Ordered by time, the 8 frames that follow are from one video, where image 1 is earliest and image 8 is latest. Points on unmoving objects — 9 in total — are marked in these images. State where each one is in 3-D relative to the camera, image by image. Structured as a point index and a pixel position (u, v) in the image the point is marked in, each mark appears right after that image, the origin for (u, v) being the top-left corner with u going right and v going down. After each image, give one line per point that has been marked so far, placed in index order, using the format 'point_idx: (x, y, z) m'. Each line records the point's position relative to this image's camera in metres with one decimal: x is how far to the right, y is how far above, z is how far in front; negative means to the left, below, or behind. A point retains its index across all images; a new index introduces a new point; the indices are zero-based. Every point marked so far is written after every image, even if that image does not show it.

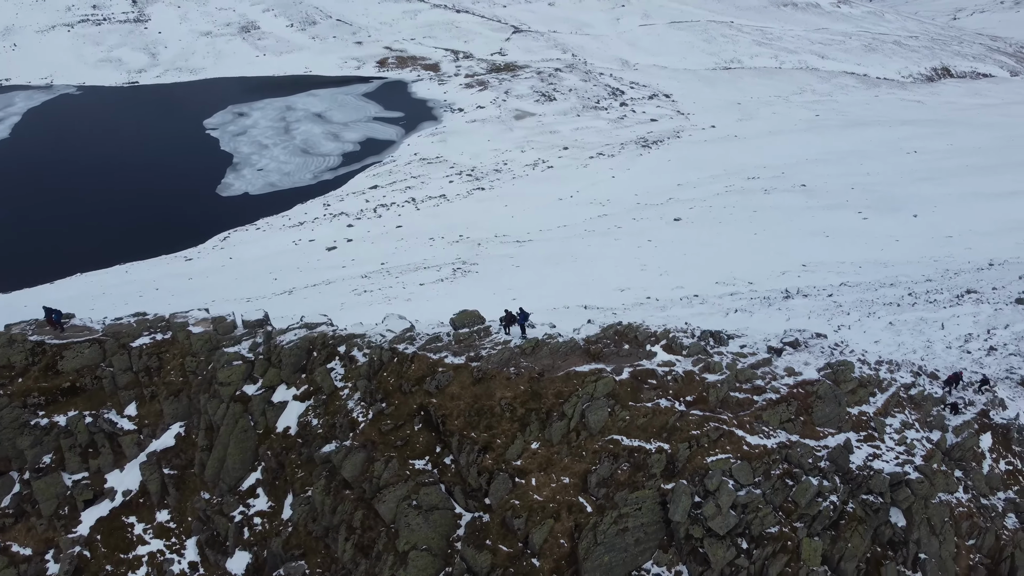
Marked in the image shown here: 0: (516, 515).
0: (+0.1, -2.0, +7.1) m
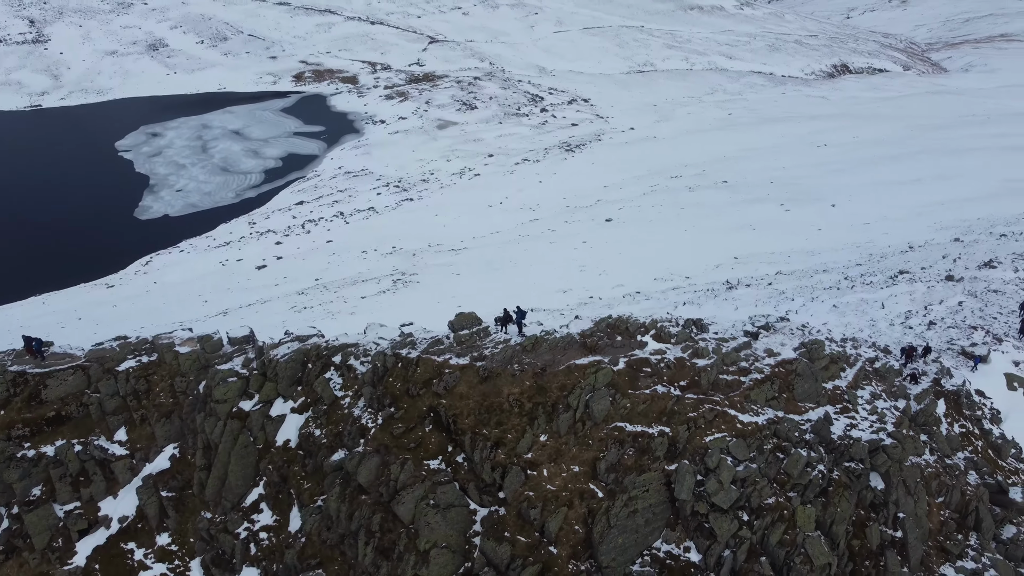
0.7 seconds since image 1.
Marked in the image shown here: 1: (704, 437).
0: (+0.2, -2.0, +7.4) m
1: (+1.9, -1.4, +7.9) m
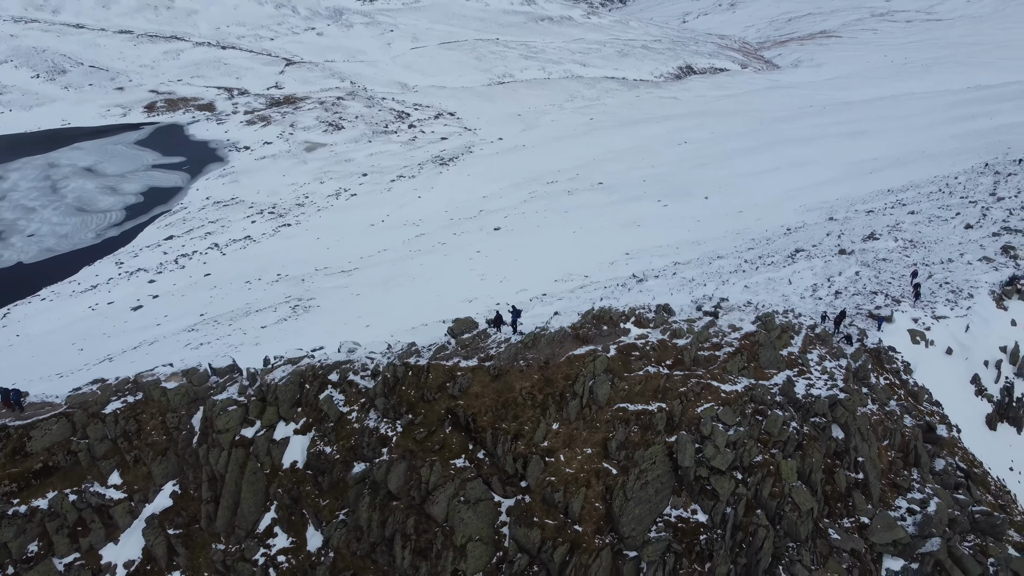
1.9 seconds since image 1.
0: (+0.4, -2.0, +7.9) m
1: (+2.0, -1.3, +8.6) m
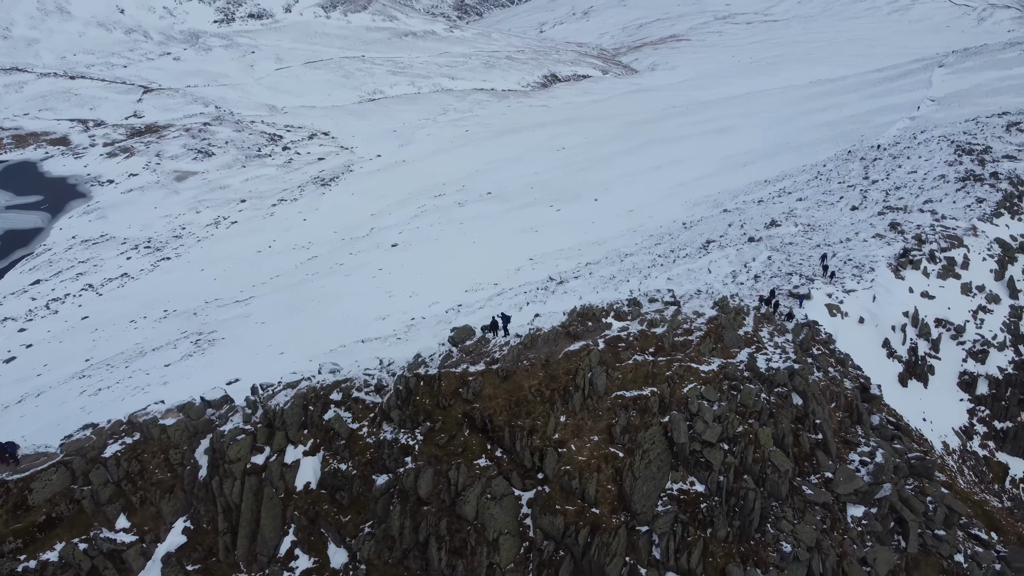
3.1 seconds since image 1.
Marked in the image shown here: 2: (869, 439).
0: (+0.6, -2.0, +8.4) m
1: (+2.0, -1.1, +9.4) m
2: (+4.8, -2.0, +10.9) m
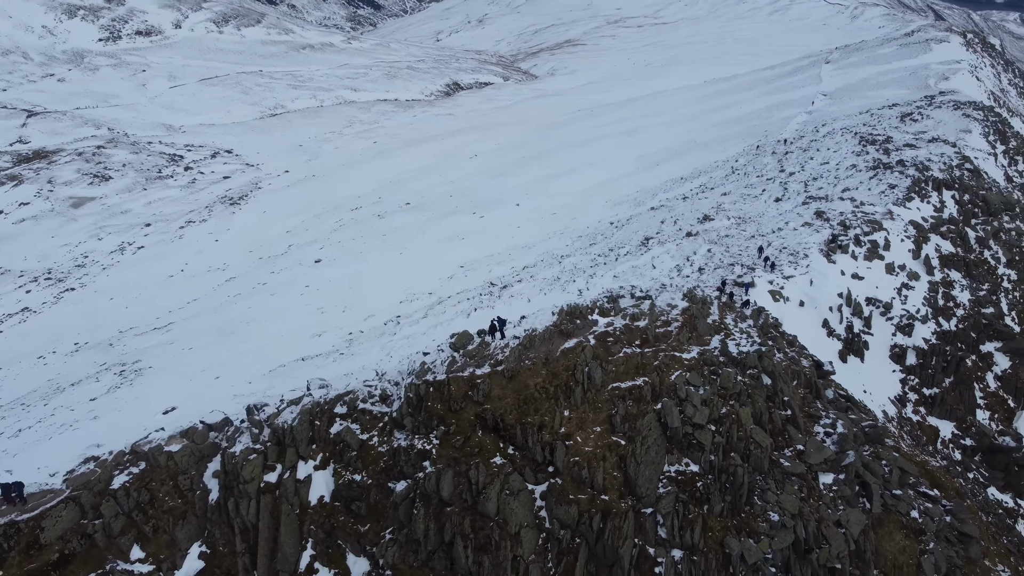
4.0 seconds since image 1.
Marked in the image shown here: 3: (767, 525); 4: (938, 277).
0: (+0.7, -2.0, +8.9) m
1: (+1.9, -1.1, +10.0) m
2: (+4.6, -1.8, +11.8) m
3: (+2.8, -2.7, +9.2) m
4: (+9.3, +0.3, +17.7) m
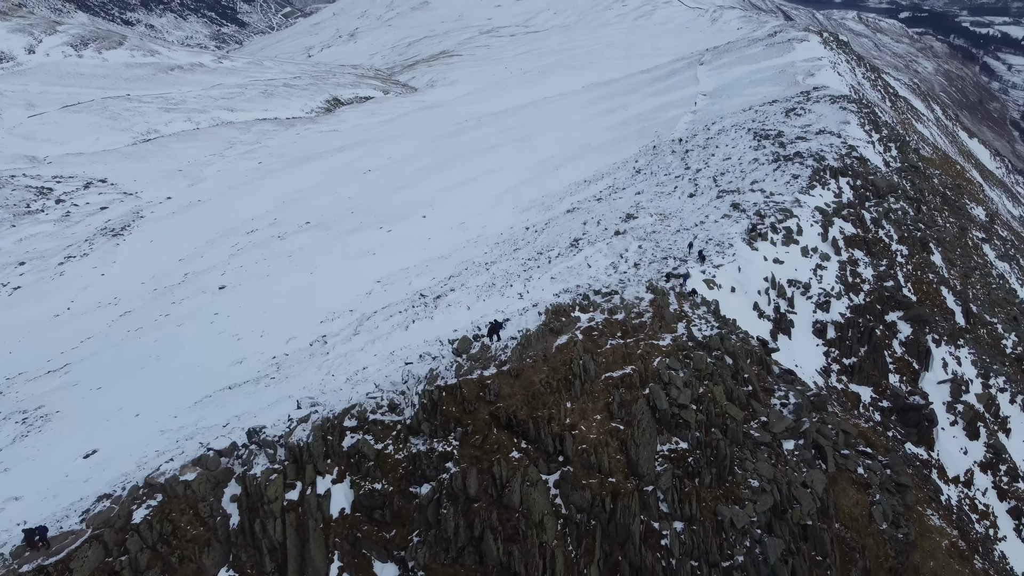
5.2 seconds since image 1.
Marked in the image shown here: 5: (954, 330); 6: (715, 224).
0: (+0.9, -1.9, +9.4) m
1: (+1.8, -1.0, +10.7) m
2: (+4.3, -1.5, +12.9) m
3: (+2.9, -2.5, +10.1) m
4: (+7.9, +0.8, +19.4) m
5: (+10.6, -1.0, +19.6) m
6: (+4.8, +1.5, +19.4) m
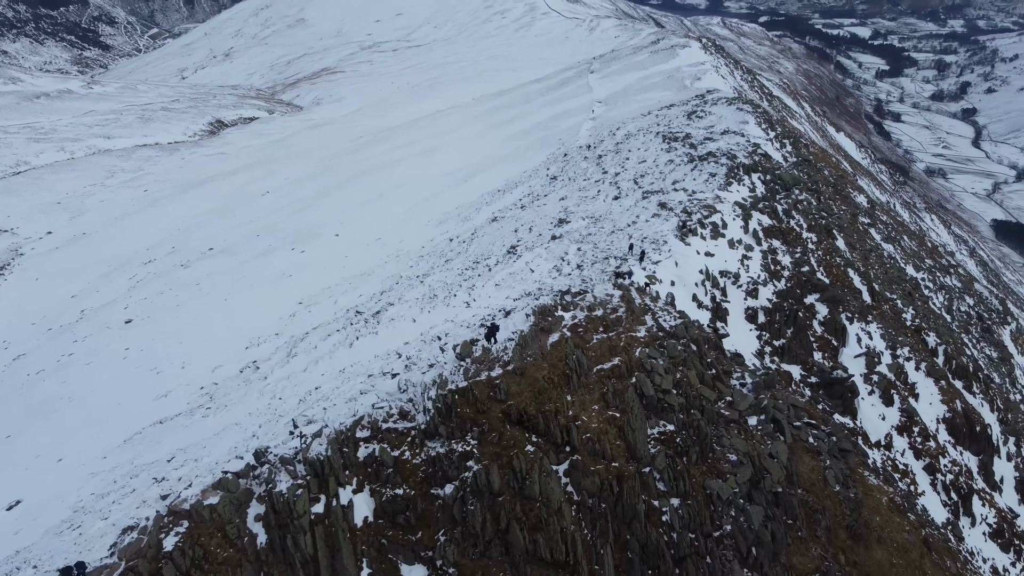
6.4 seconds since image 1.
0: (+1.0, -1.9, +10.0) m
1: (+1.7, -0.9, +11.4) m
2: (+3.9, -1.3, +13.9) m
3: (+3.0, -2.3, +10.9) m
4: (+6.5, +1.1, +20.8) m
5: (+9.2, -0.5, +21.4) m
6: (+3.4, +1.6, +20.4) m
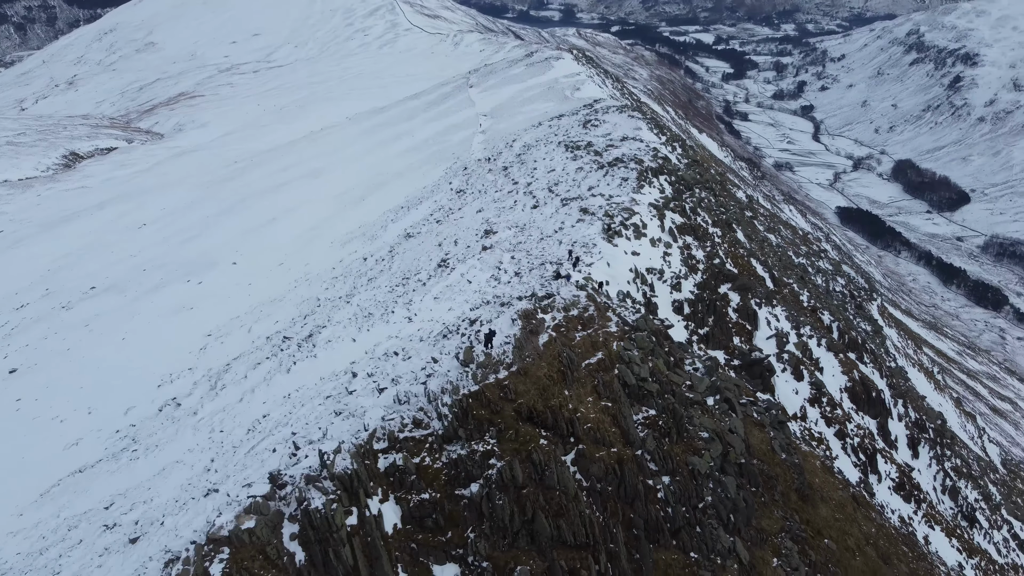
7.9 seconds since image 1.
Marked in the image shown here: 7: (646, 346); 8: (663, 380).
0: (+1.1, -1.9, +10.8) m
1: (+1.5, -0.9, +12.3) m
2: (+3.3, -1.2, +15.0) m
3: (+2.9, -2.2, +11.9) m
4: (+4.6, +1.3, +22.3) m
5: (+7.4, -0.2, +23.3) m
6: (+1.6, +1.6, +21.4) m
7: (+2.1, -0.9, +12.7) m
8: (+2.4, -1.3, +12.3) m
